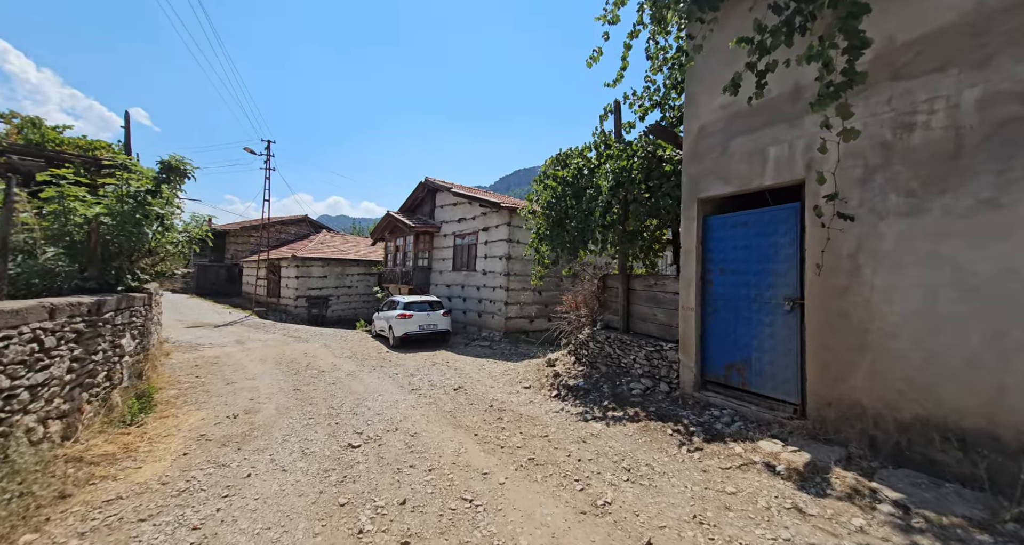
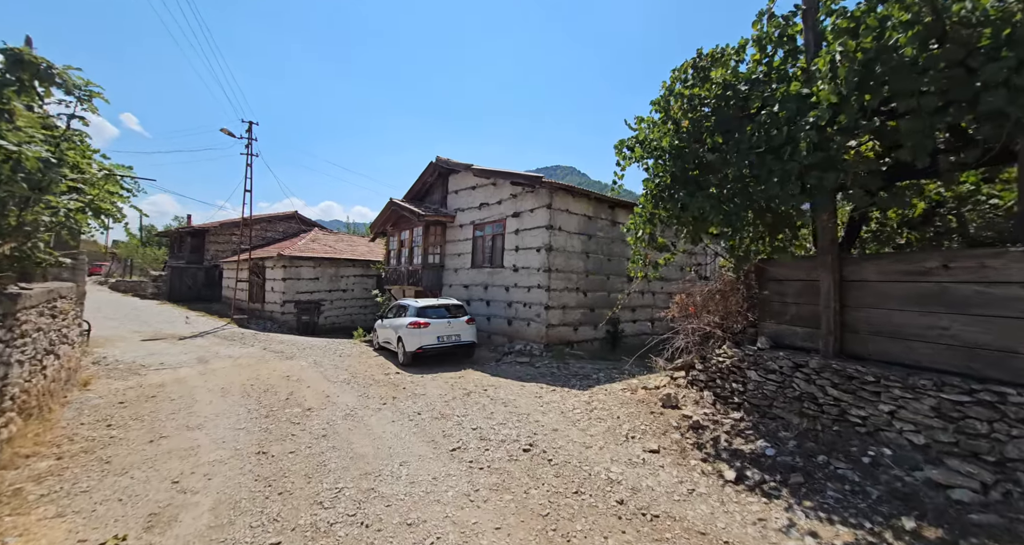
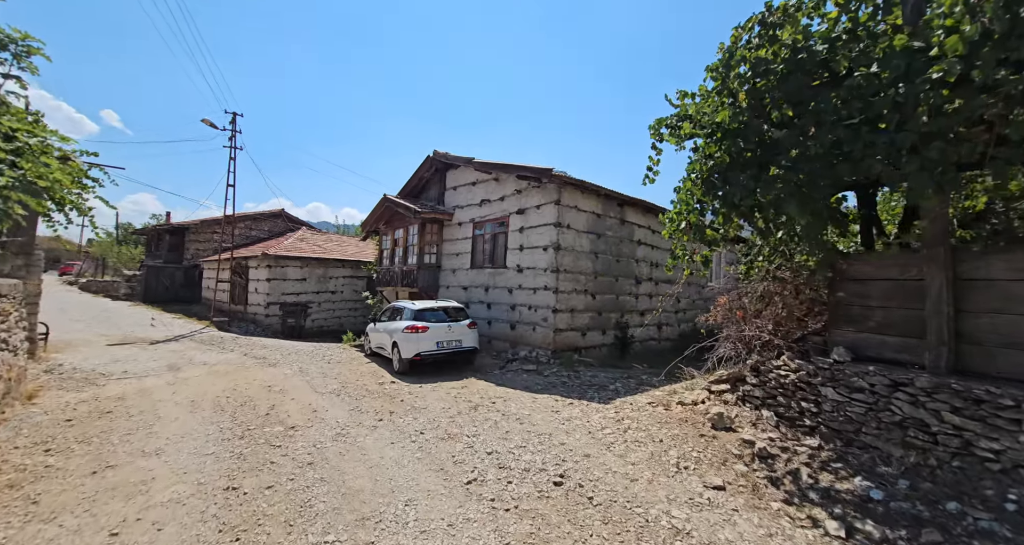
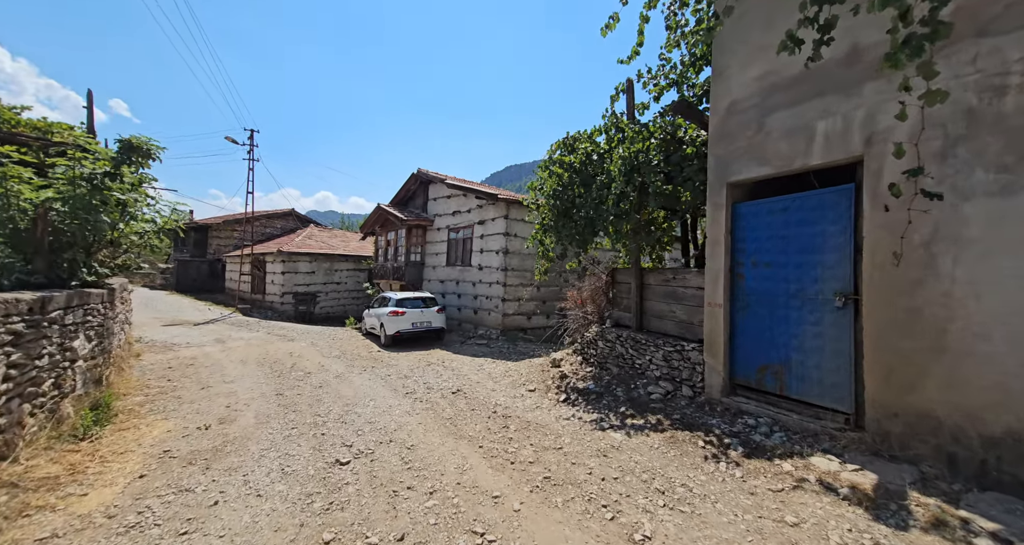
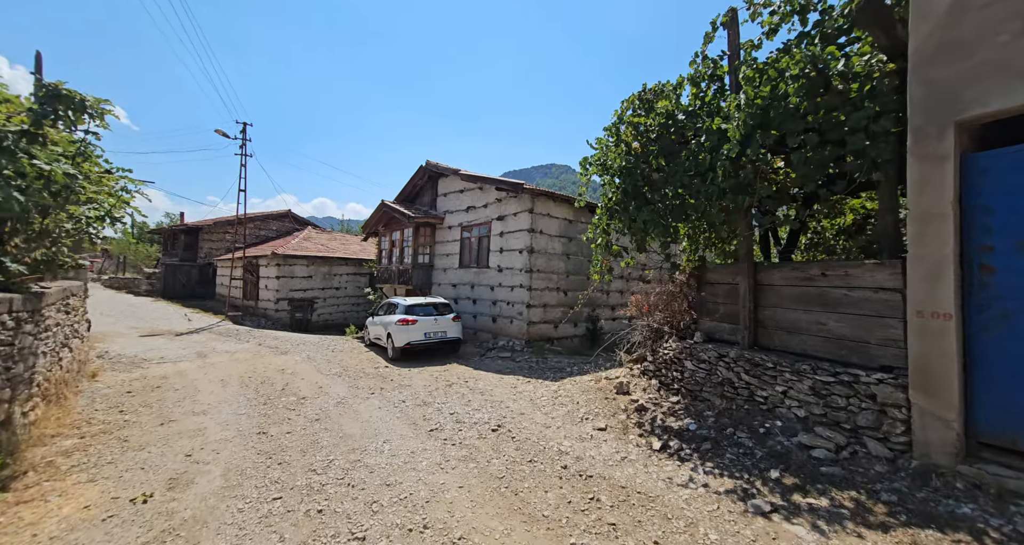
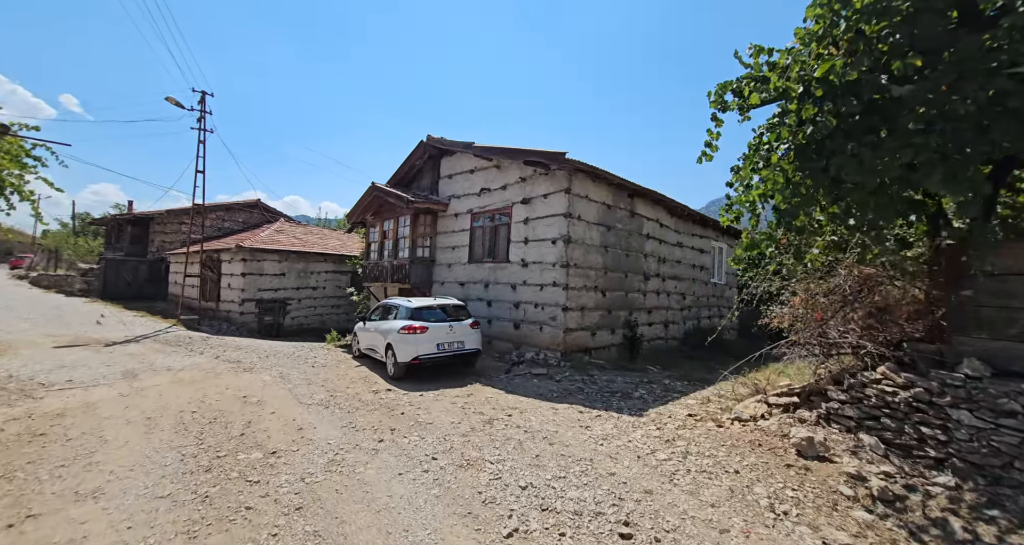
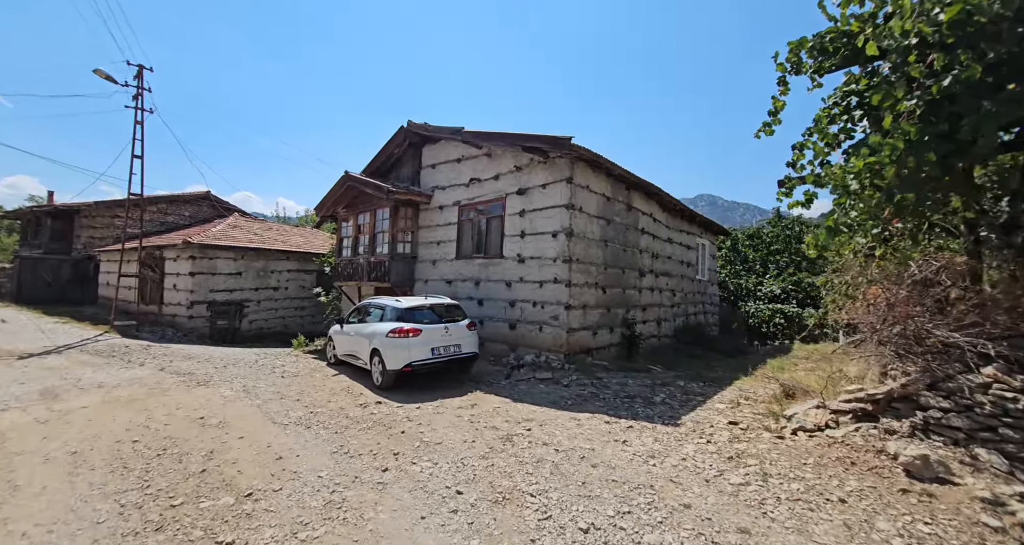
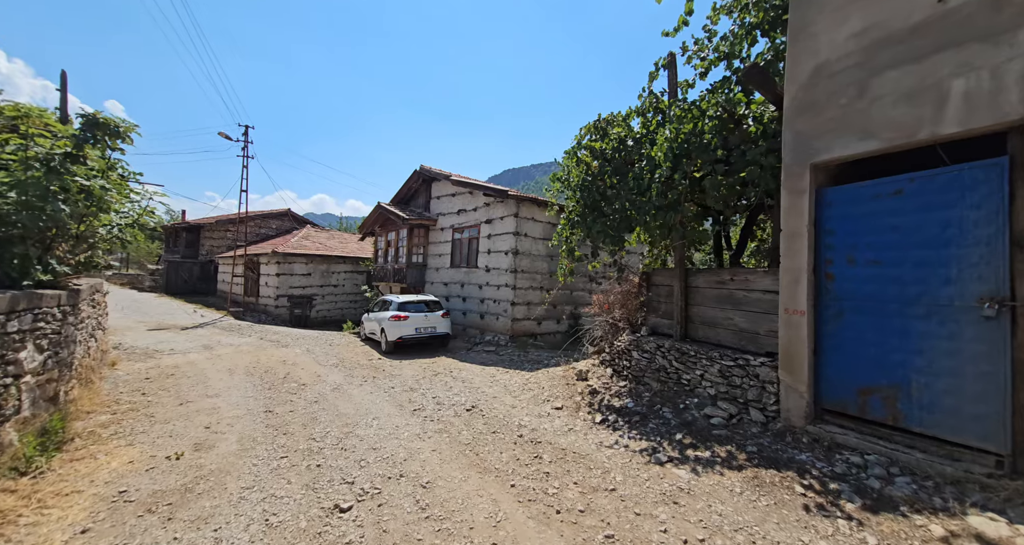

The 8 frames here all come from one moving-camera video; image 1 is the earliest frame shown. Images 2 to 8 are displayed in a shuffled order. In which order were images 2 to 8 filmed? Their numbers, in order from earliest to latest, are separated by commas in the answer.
4, 8, 5, 2, 3, 6, 7
